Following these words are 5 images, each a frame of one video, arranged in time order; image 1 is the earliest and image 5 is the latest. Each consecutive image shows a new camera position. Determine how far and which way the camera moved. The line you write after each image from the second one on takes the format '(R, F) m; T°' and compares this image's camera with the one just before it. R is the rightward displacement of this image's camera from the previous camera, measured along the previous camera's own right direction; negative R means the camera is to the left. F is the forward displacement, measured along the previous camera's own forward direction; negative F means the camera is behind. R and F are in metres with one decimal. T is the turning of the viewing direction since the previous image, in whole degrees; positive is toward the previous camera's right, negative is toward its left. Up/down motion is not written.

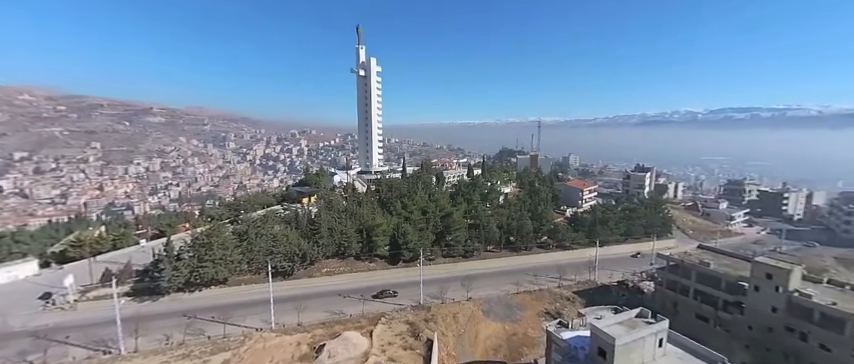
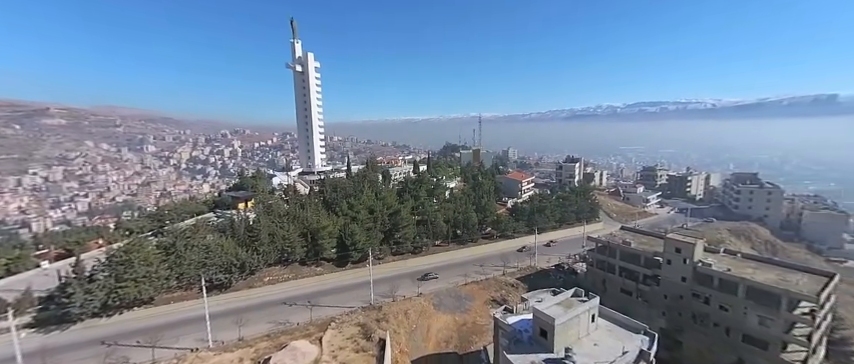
(+0.9, +0.1) m; +8°
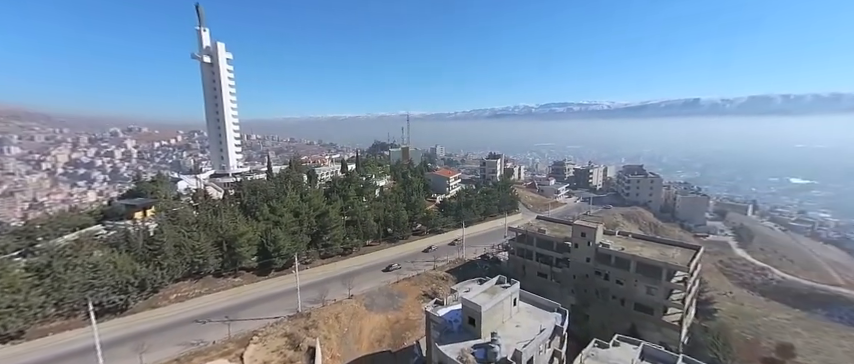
(+1.1, -0.1) m; +10°
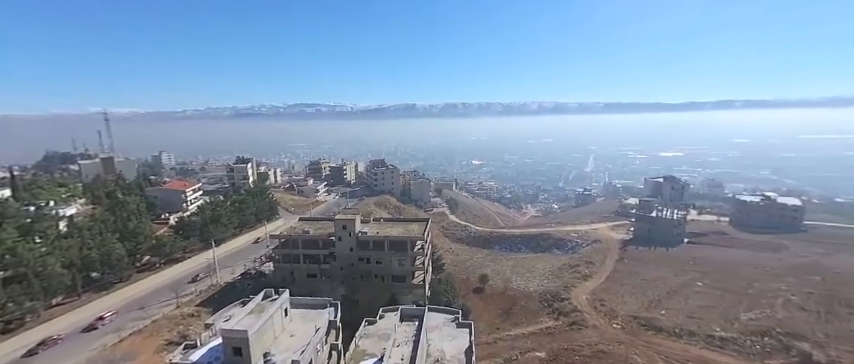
(+3.5, -1.0) m; +34°
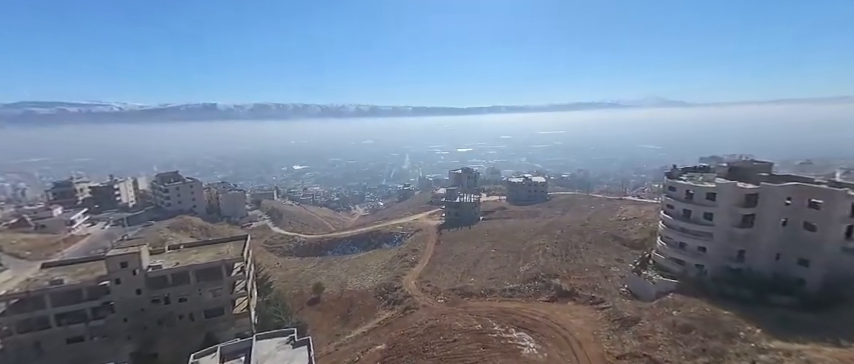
(+2.6, -0.6) m; +25°
